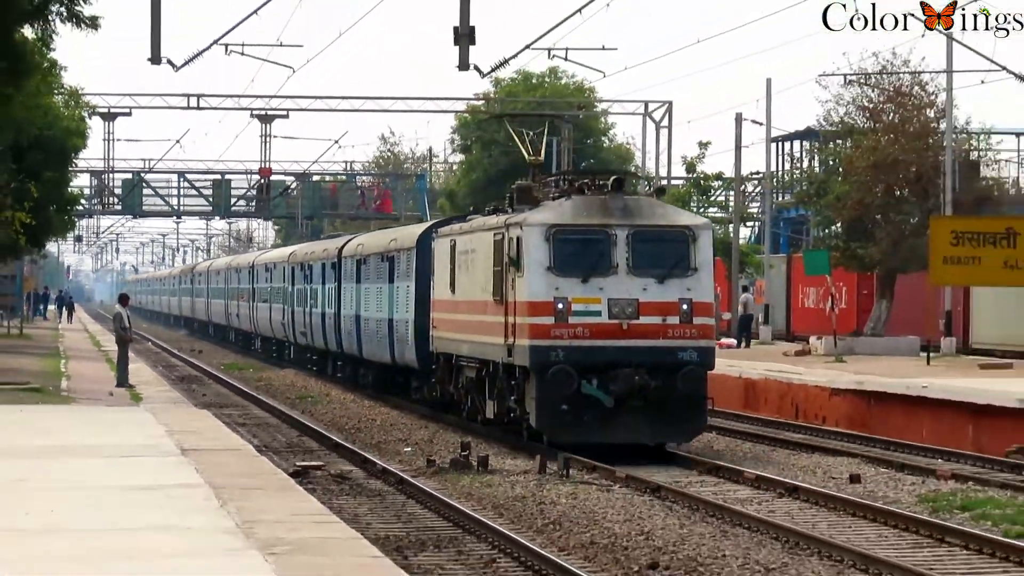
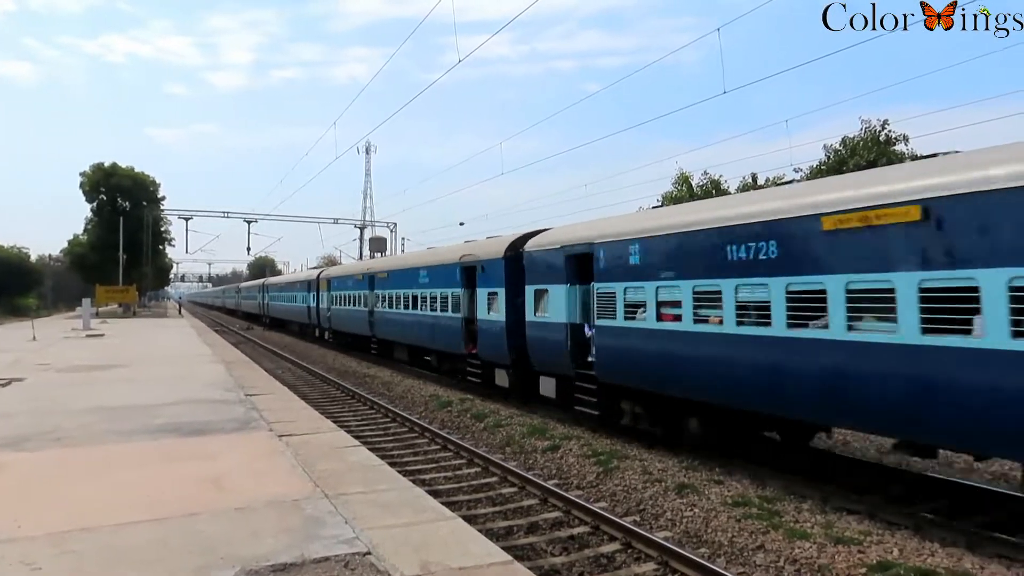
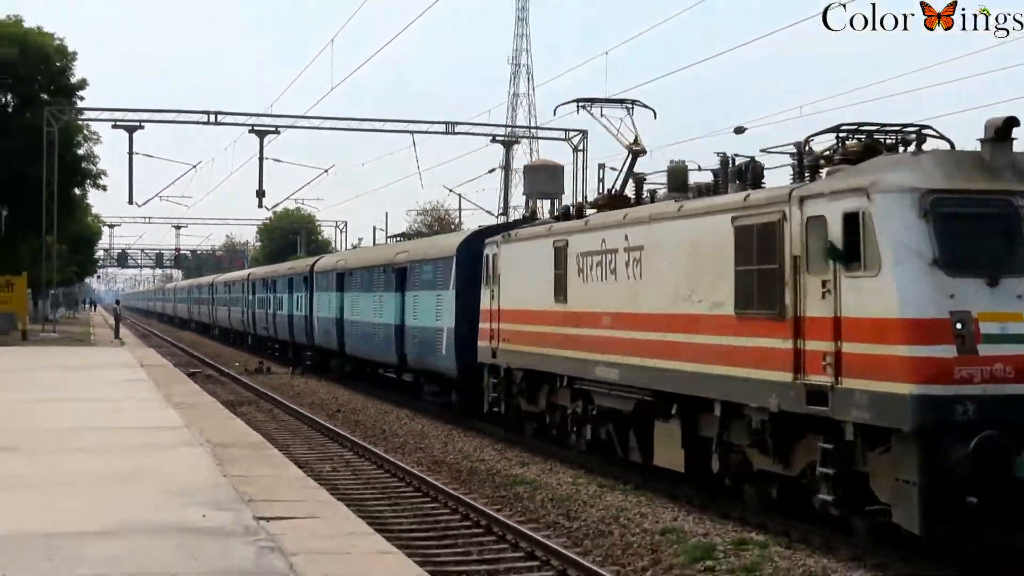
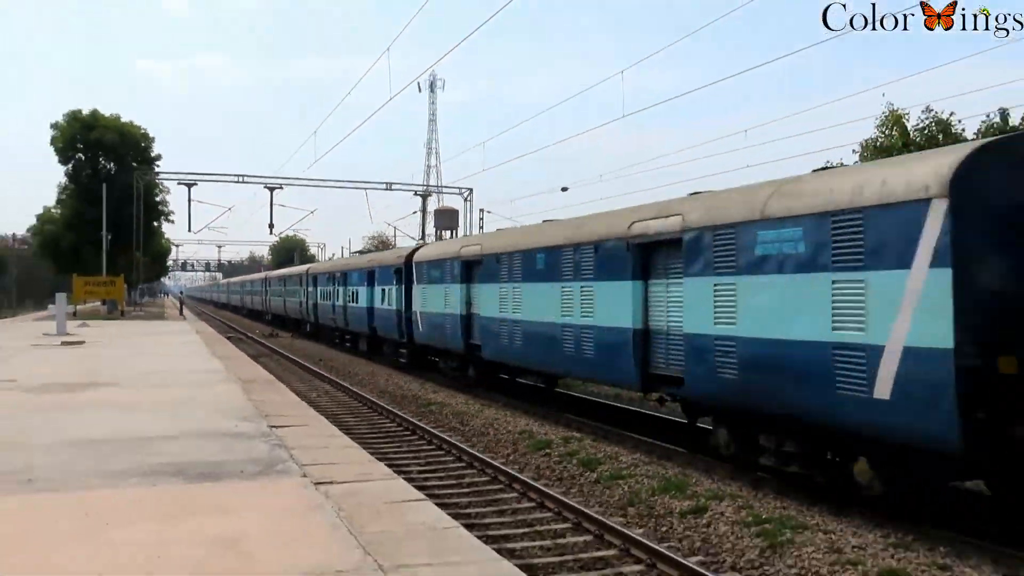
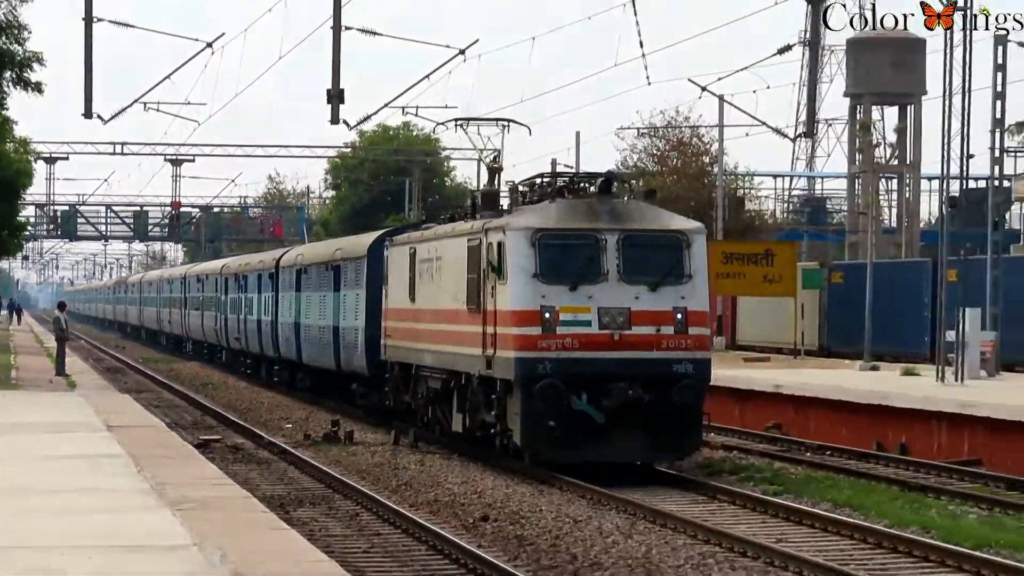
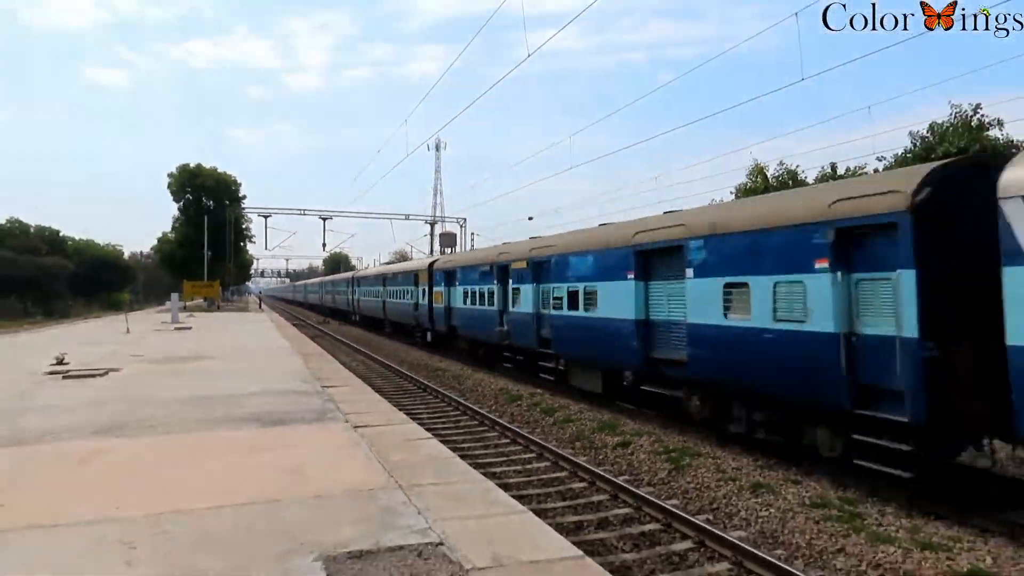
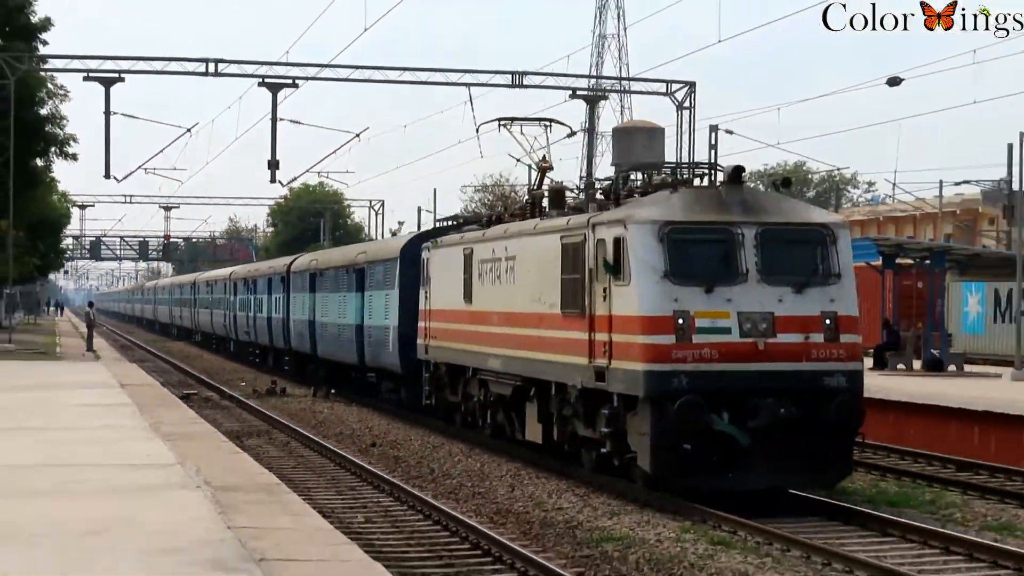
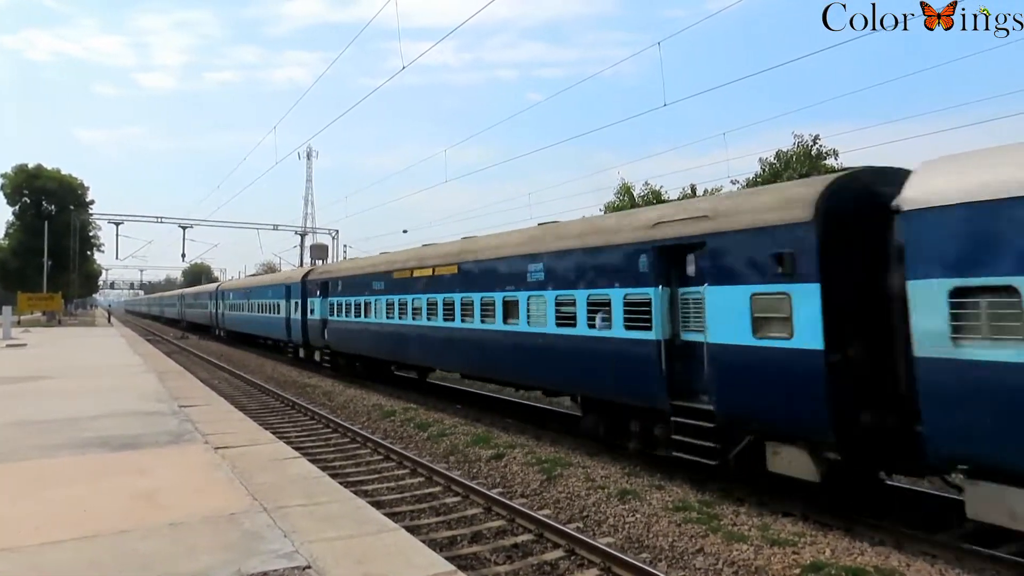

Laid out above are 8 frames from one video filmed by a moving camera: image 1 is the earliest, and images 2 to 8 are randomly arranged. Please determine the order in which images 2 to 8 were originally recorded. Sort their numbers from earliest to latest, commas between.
5, 7, 3, 4, 6, 2, 8
